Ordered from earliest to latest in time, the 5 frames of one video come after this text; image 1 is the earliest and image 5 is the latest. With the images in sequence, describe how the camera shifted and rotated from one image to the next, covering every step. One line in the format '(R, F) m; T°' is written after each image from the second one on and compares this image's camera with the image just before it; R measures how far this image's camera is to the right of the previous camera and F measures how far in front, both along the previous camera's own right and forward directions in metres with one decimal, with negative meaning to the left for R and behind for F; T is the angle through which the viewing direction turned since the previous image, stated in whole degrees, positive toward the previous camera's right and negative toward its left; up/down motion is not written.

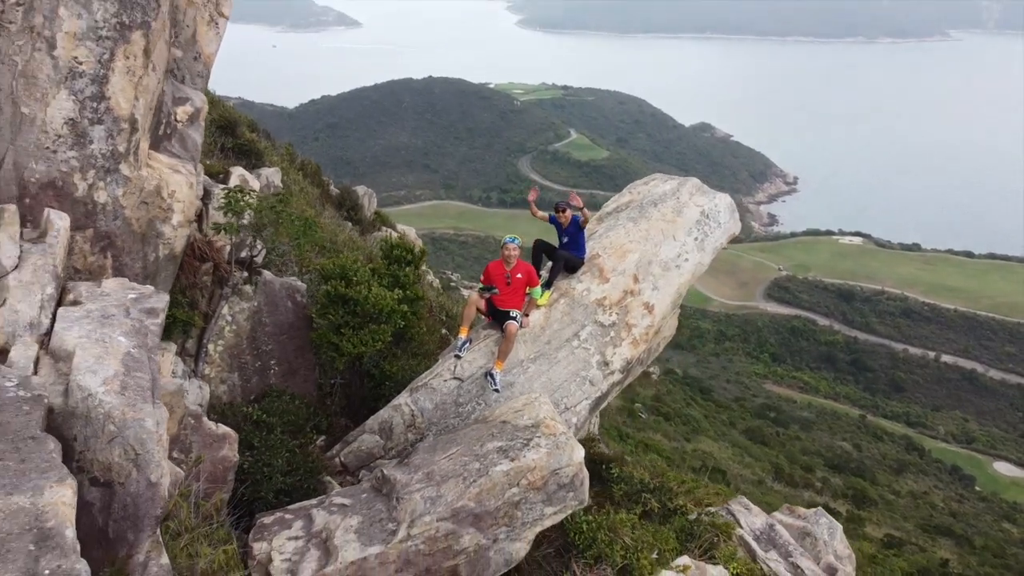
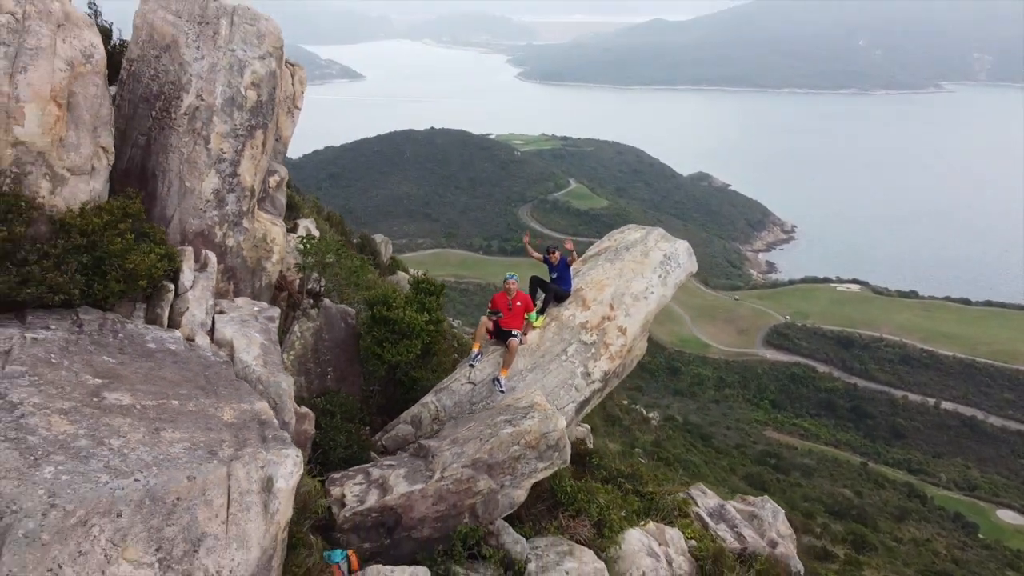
(0.0, -2.1) m; 0°
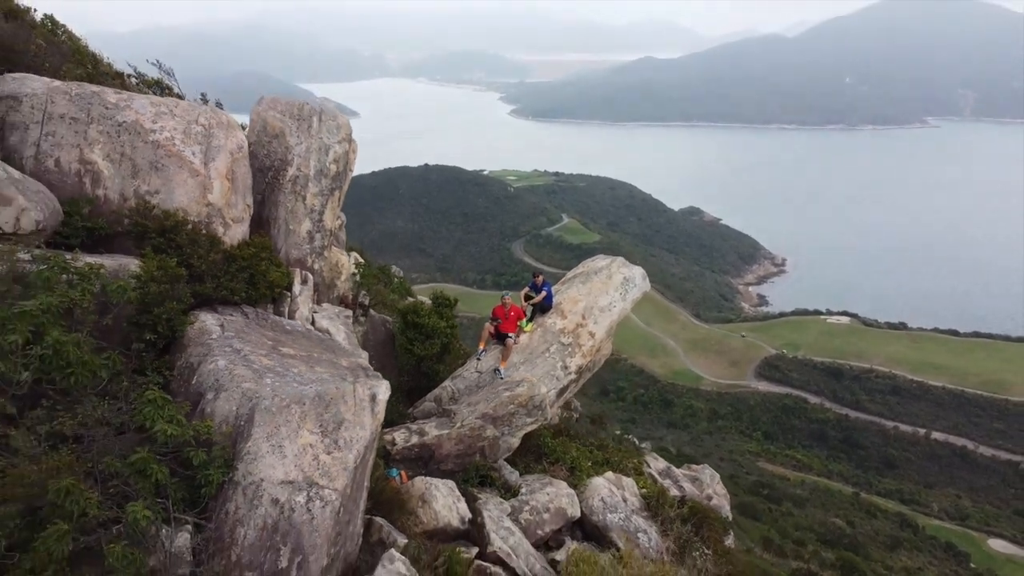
(0.0, -3.2) m; 0°
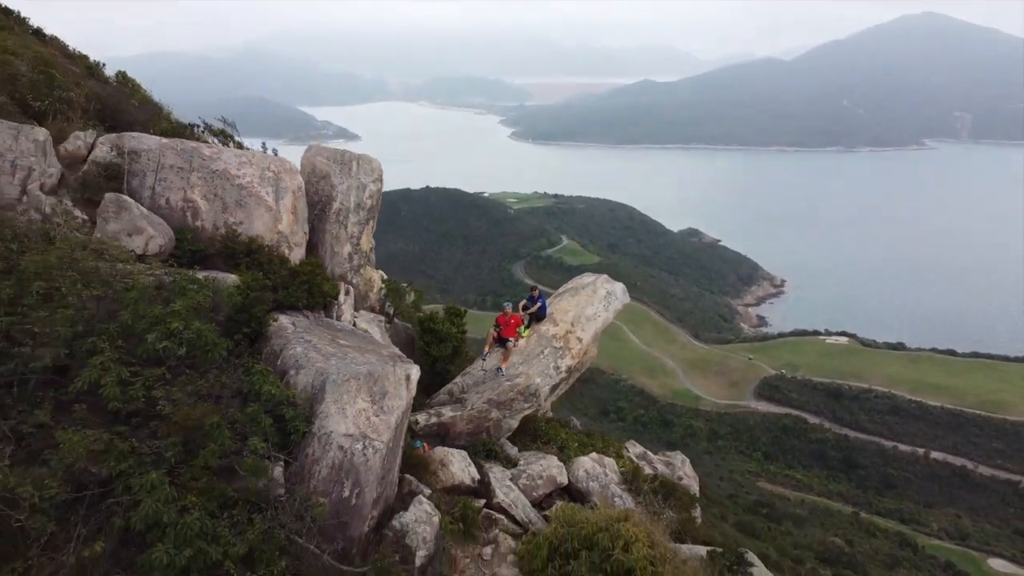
(0.0, -2.4) m; 0°
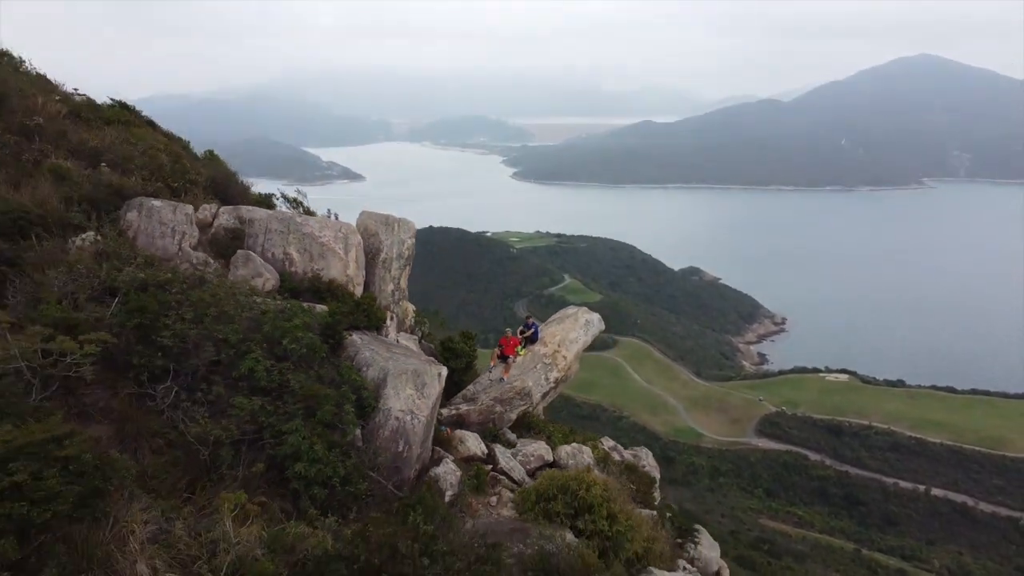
(+0.1, -4.5) m; 0°
